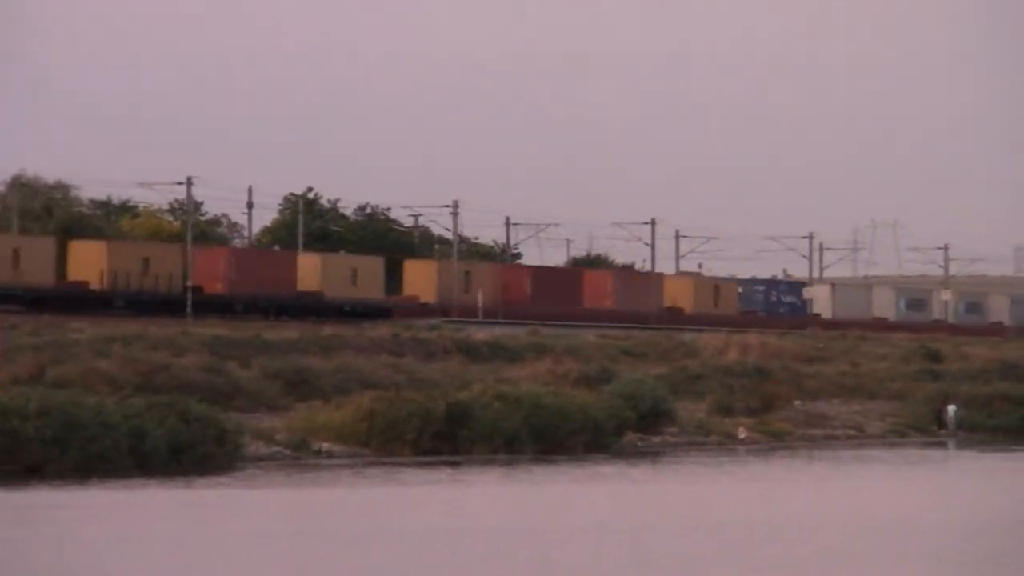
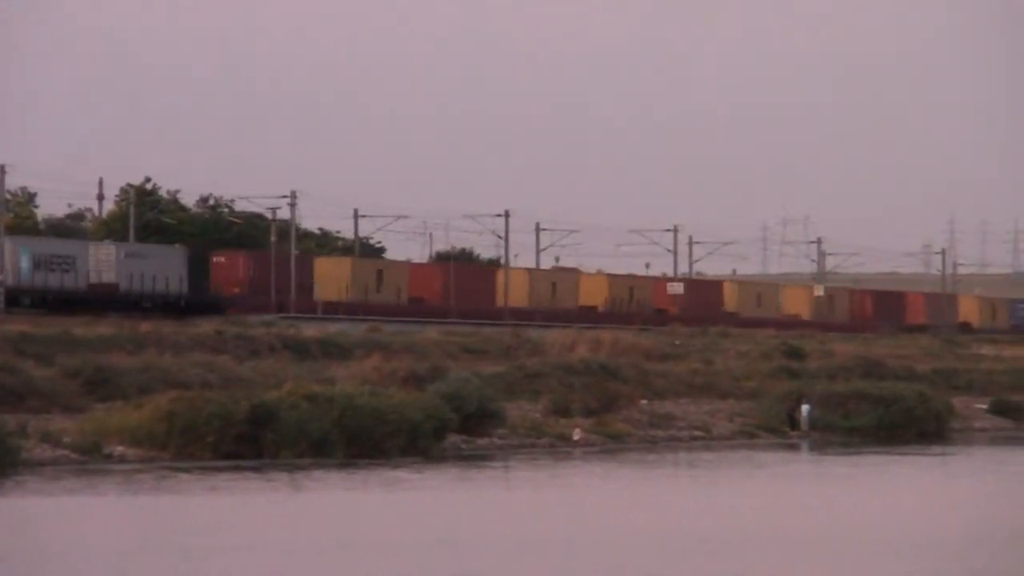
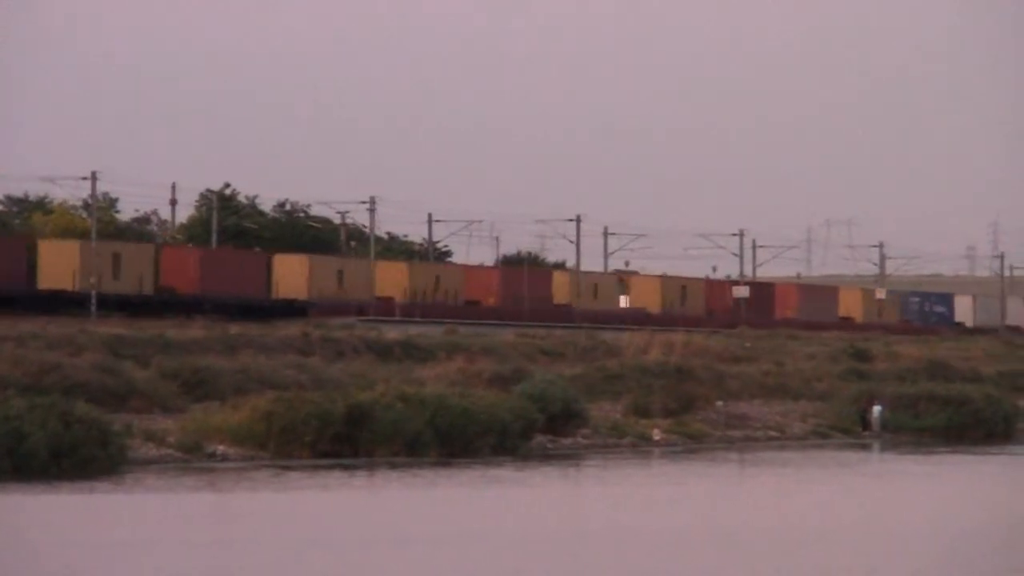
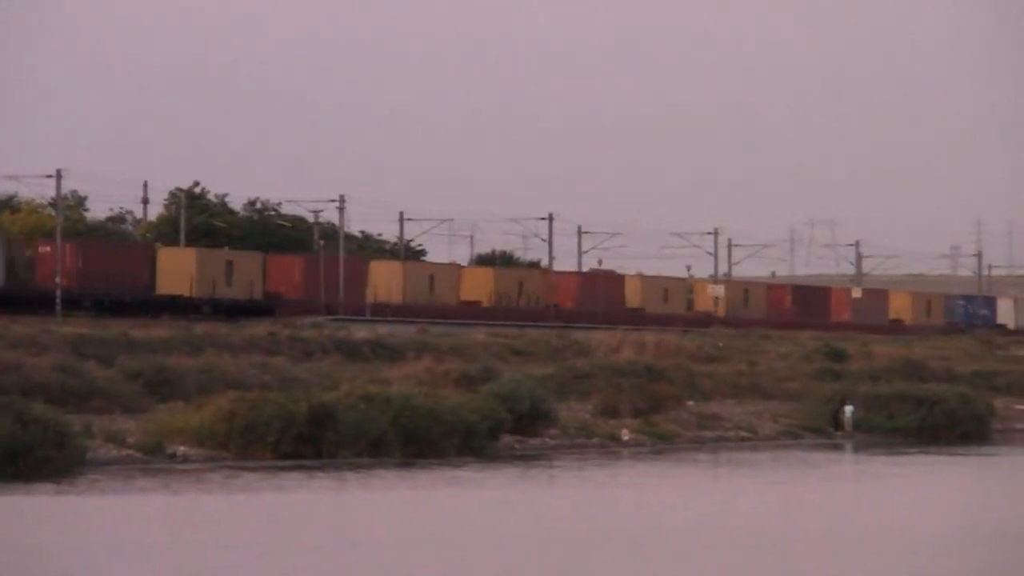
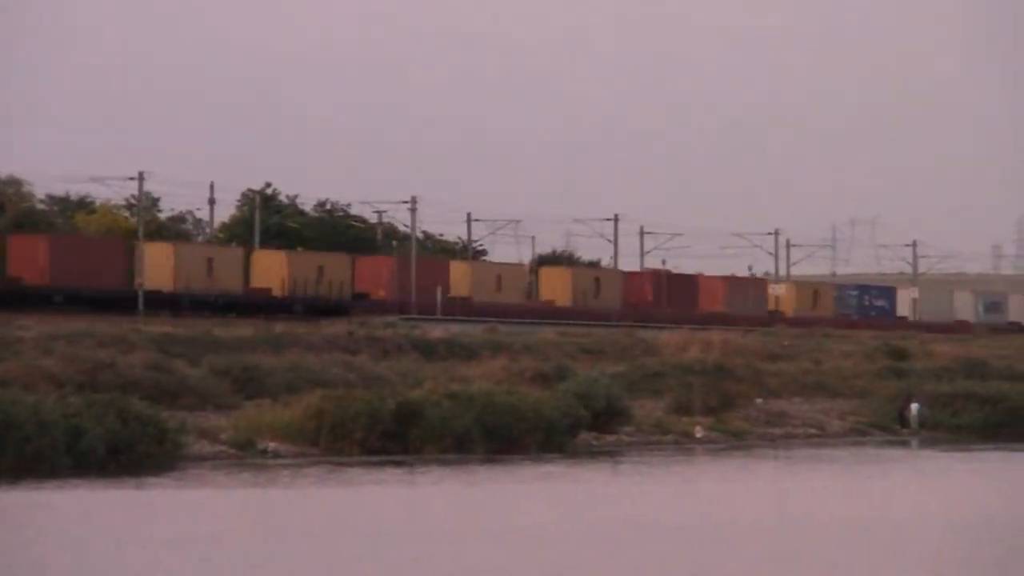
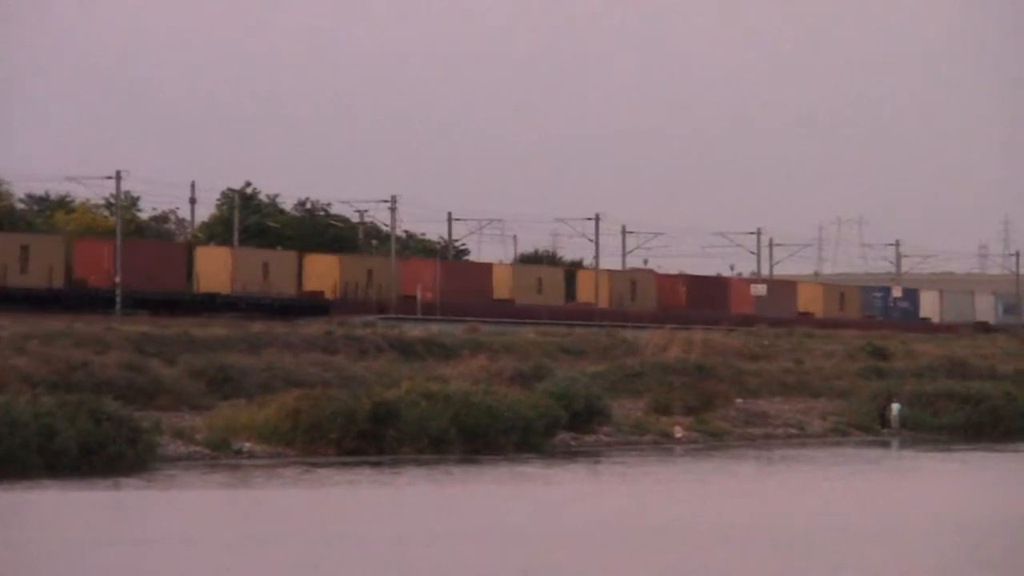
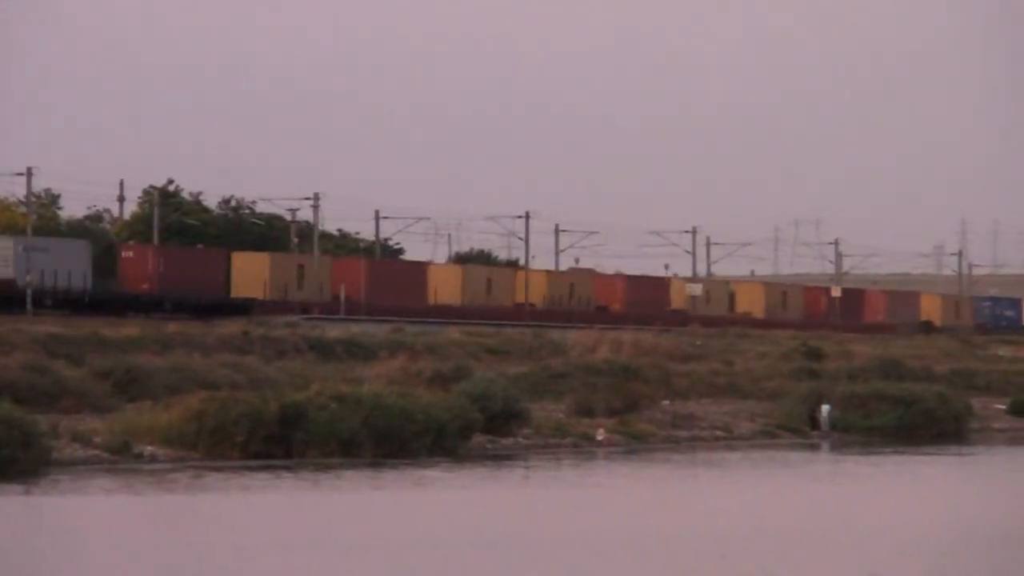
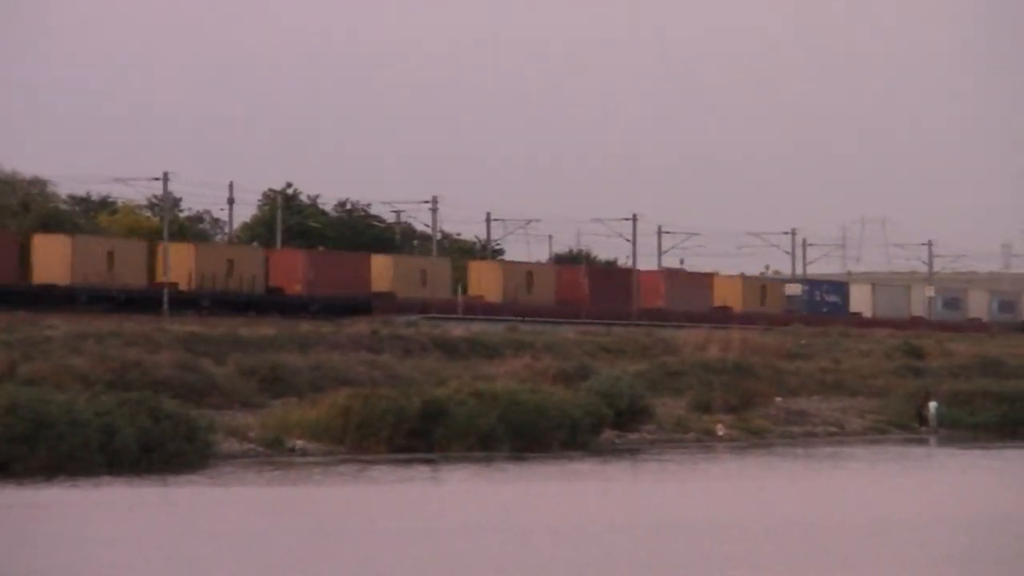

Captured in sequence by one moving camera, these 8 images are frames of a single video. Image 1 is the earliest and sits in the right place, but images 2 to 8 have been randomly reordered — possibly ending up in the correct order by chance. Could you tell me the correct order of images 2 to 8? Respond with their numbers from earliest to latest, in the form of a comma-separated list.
8, 5, 6, 3, 4, 7, 2
